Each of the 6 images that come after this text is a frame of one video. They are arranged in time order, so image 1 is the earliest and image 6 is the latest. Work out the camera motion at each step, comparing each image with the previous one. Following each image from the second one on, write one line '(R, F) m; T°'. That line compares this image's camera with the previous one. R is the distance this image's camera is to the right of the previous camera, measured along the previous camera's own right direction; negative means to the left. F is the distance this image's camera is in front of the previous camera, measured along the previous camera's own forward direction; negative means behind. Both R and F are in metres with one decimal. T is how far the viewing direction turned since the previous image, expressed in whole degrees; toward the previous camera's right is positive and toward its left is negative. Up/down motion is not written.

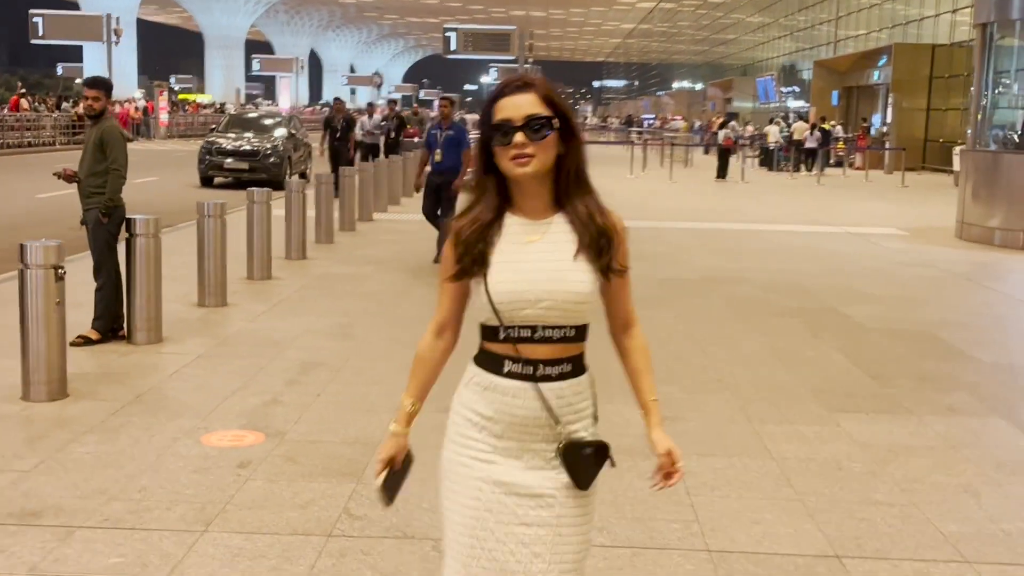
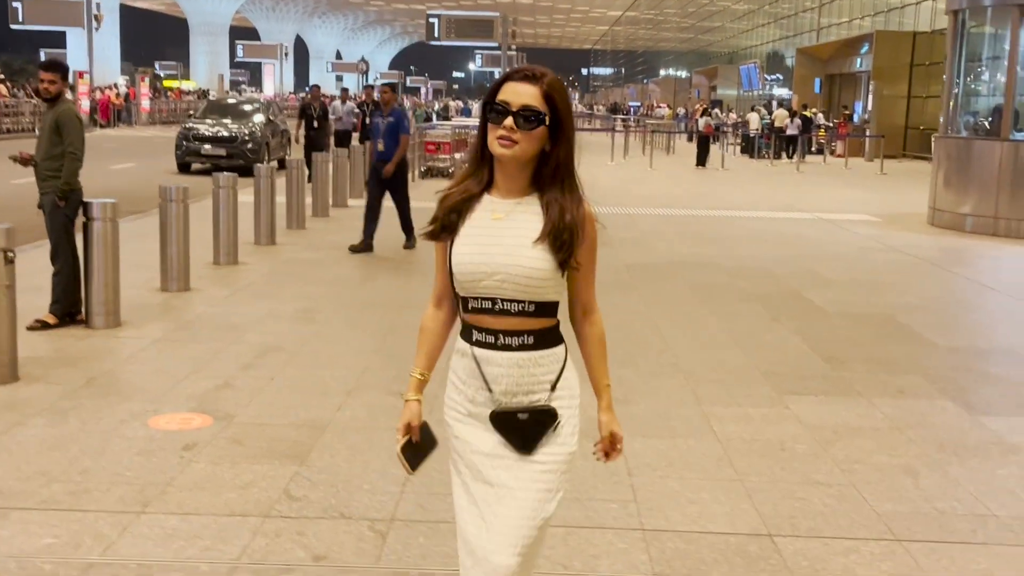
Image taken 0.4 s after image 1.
(+0.2, 0.0) m; +1°
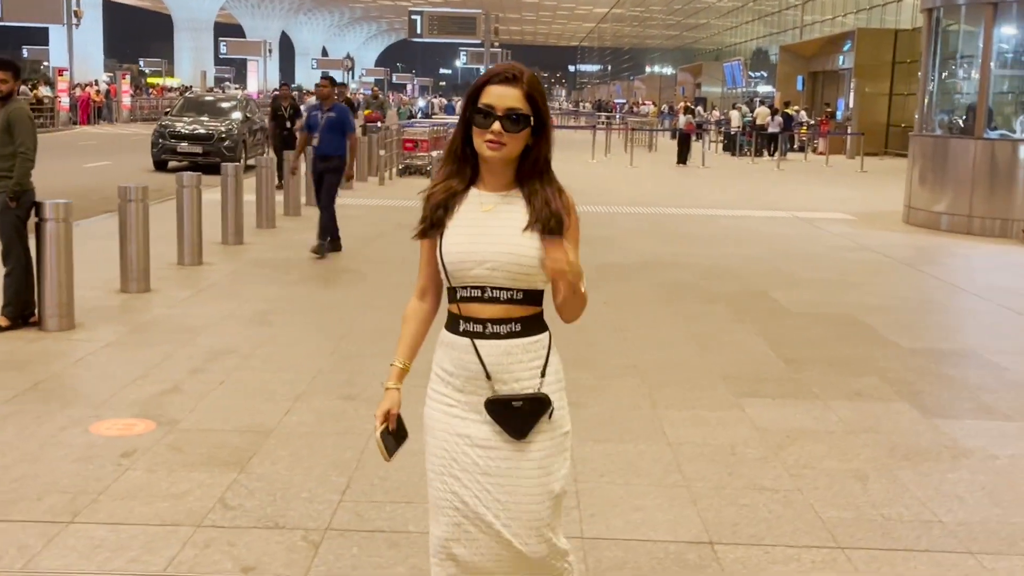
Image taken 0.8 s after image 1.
(+0.2, +0.1) m; +1°
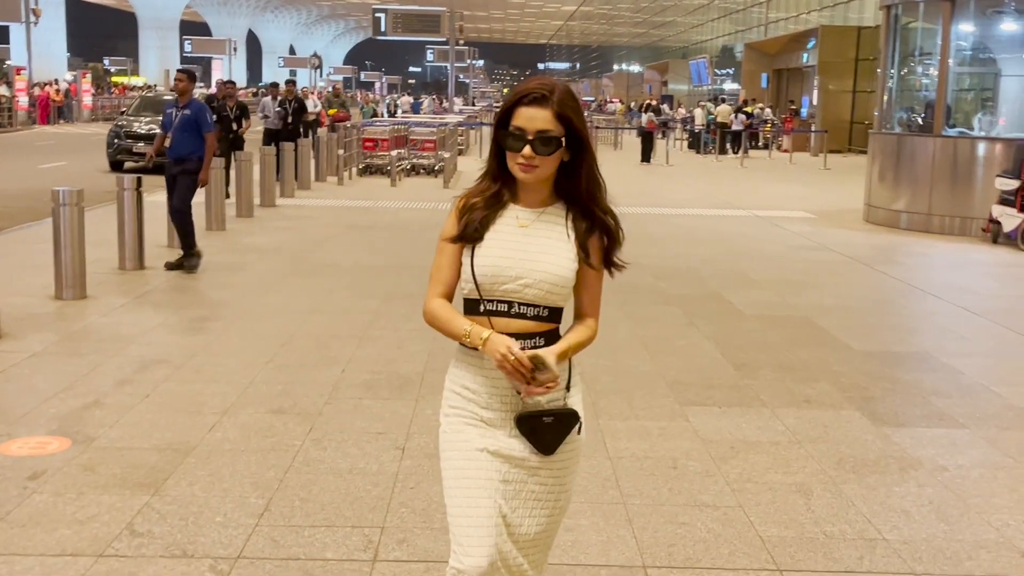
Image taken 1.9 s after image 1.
(+0.2, +0.2) m; +2°
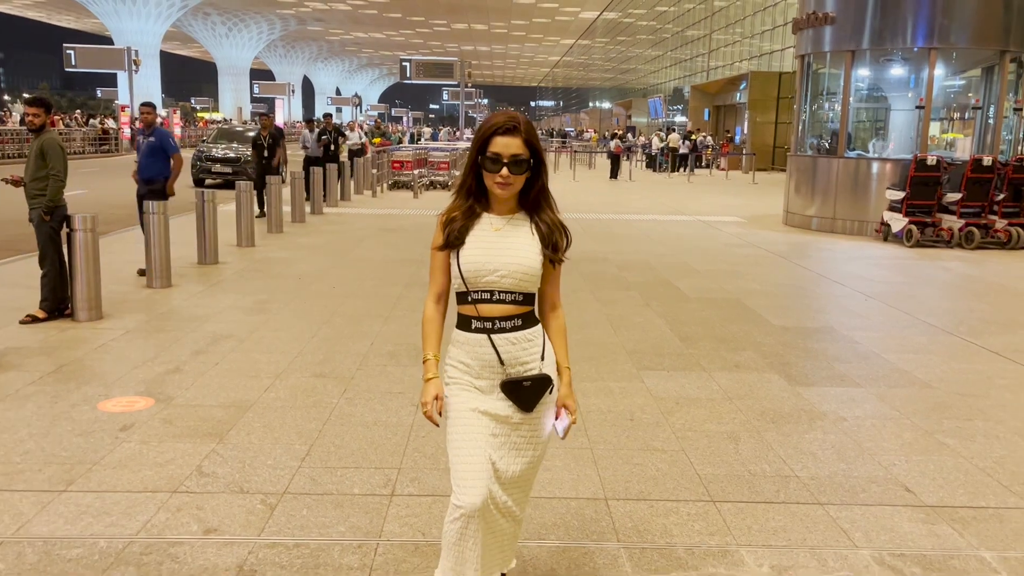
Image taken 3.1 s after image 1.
(+0.3, -1.3) m; -2°
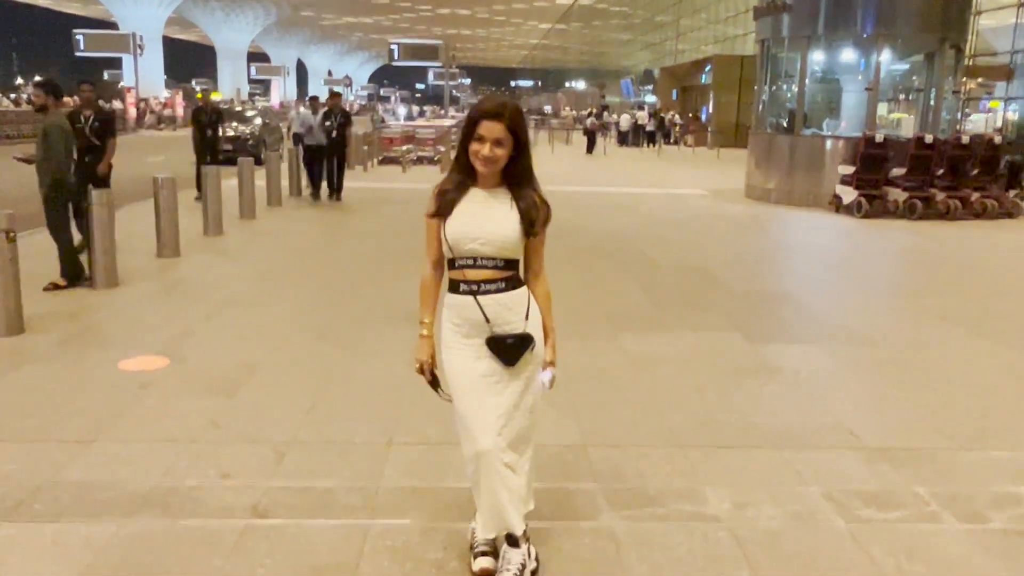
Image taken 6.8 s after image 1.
(0.0, -0.6) m; +1°
